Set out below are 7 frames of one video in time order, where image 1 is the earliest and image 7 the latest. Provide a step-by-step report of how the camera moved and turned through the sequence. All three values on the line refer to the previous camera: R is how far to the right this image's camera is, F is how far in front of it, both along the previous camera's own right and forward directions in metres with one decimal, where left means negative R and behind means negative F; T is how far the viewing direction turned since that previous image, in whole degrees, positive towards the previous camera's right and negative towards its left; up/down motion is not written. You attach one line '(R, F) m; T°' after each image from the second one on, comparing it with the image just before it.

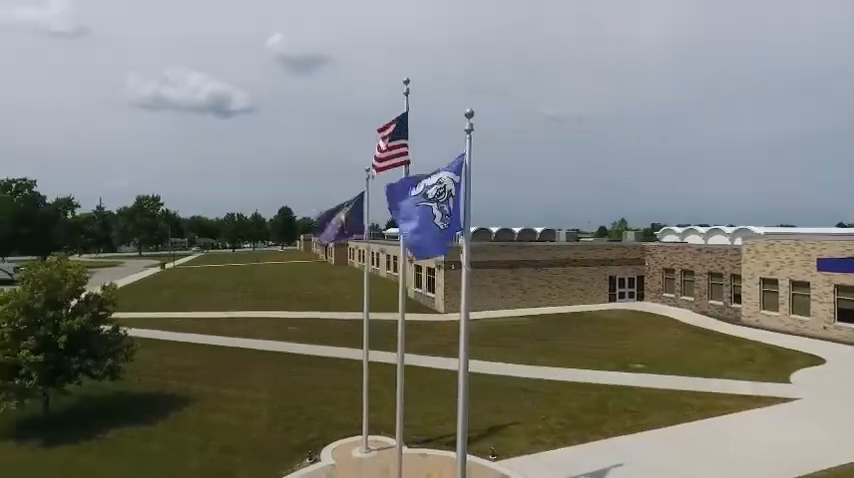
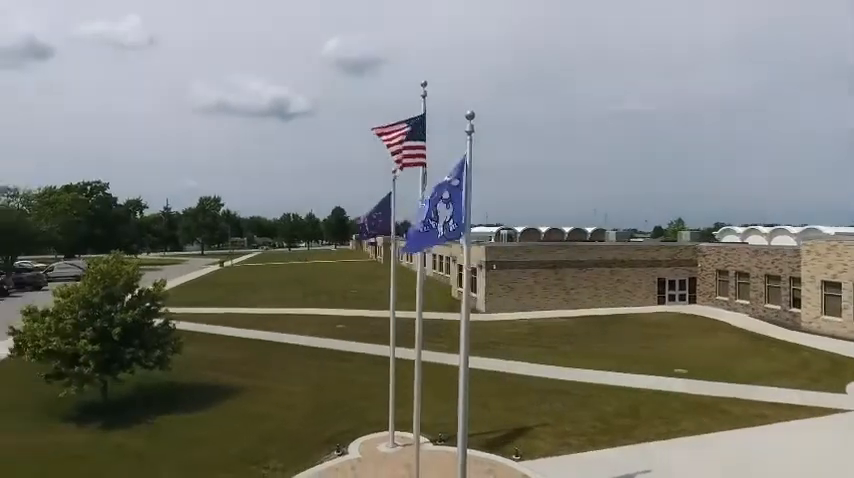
(+0.7, -0.1) m; -6°
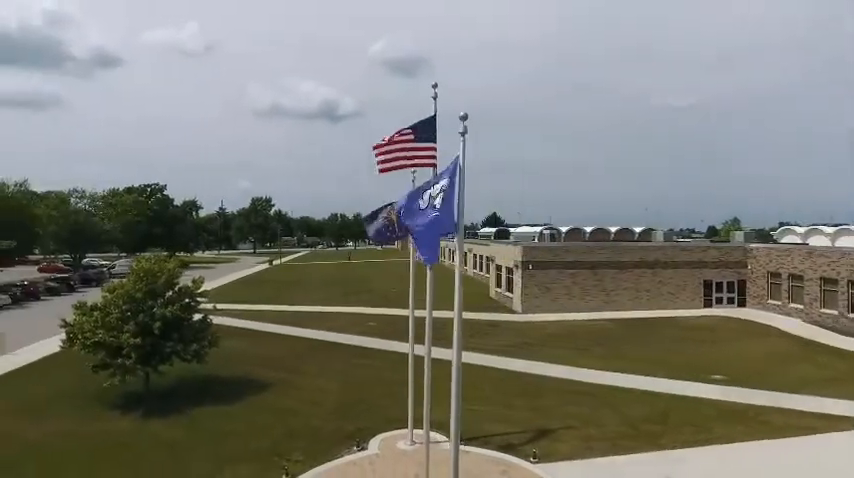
(+0.7, -0.1) m; -5°
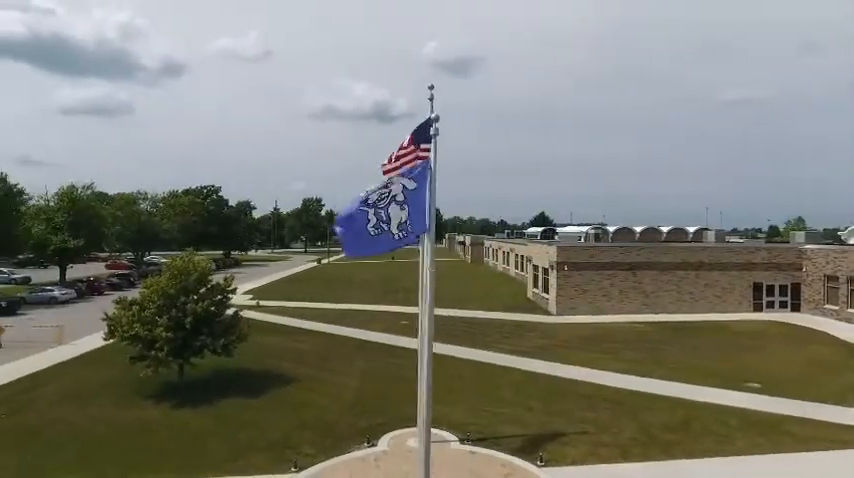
(+1.1, 0.0) m; -6°
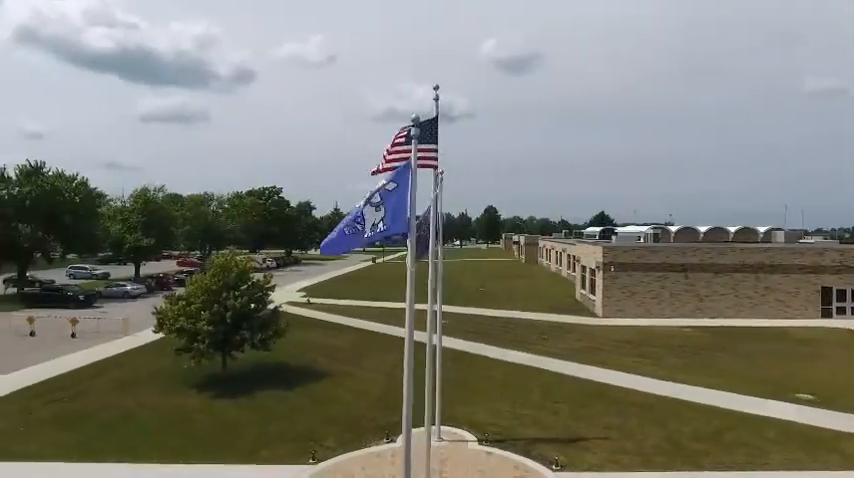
(+1.1, 0.0) m; -7°
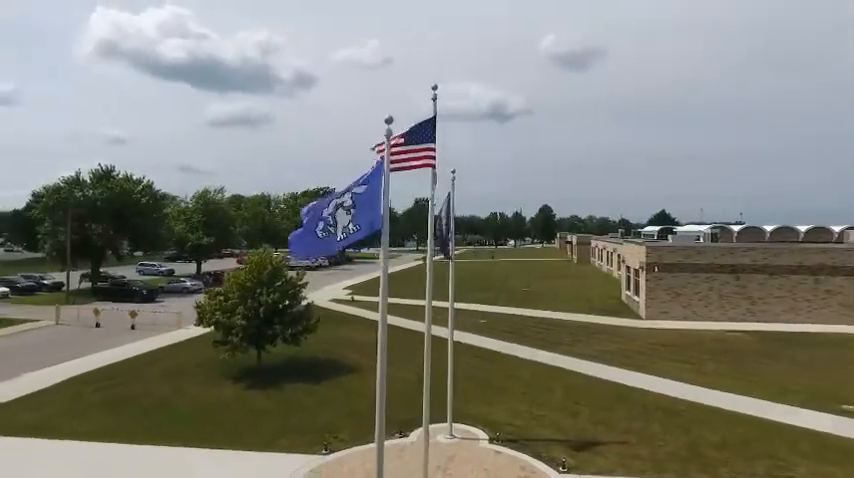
(+1.2, -0.1) m; -6°
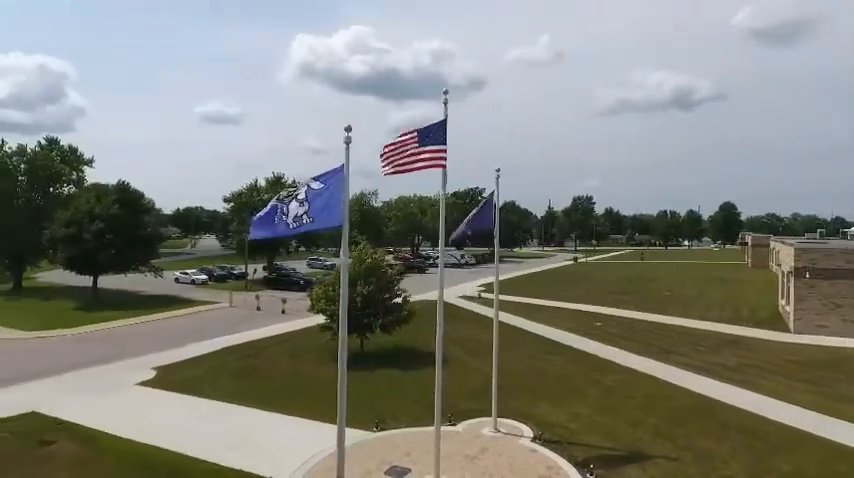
(+3.3, -0.1) m; -18°
